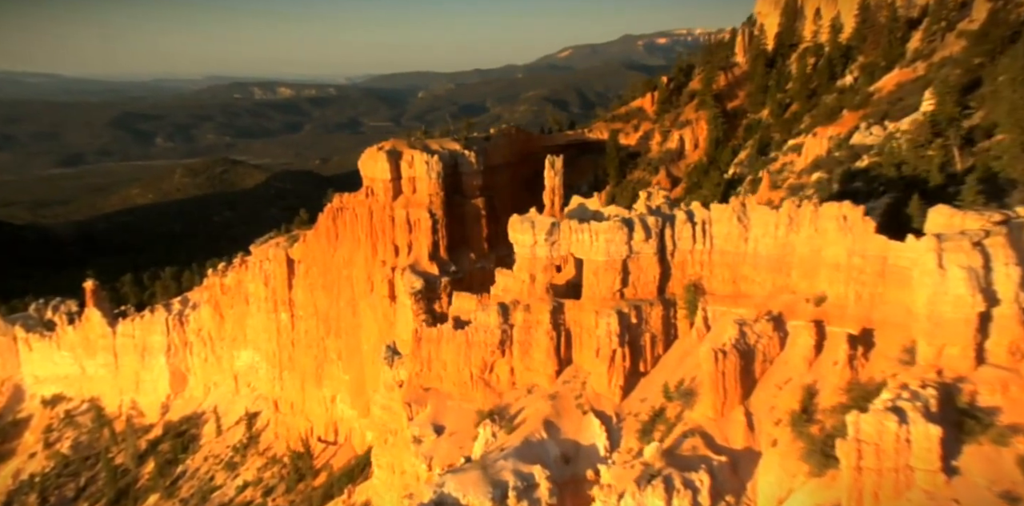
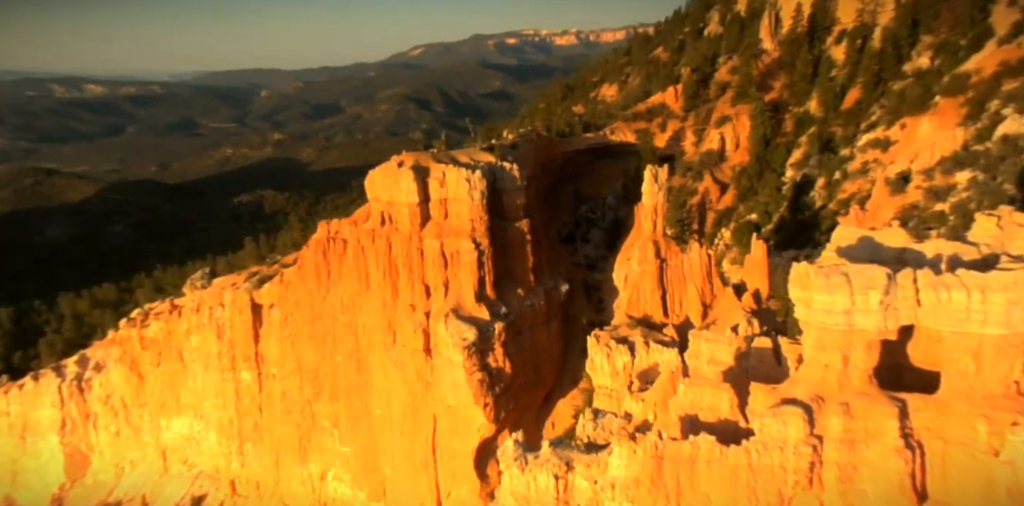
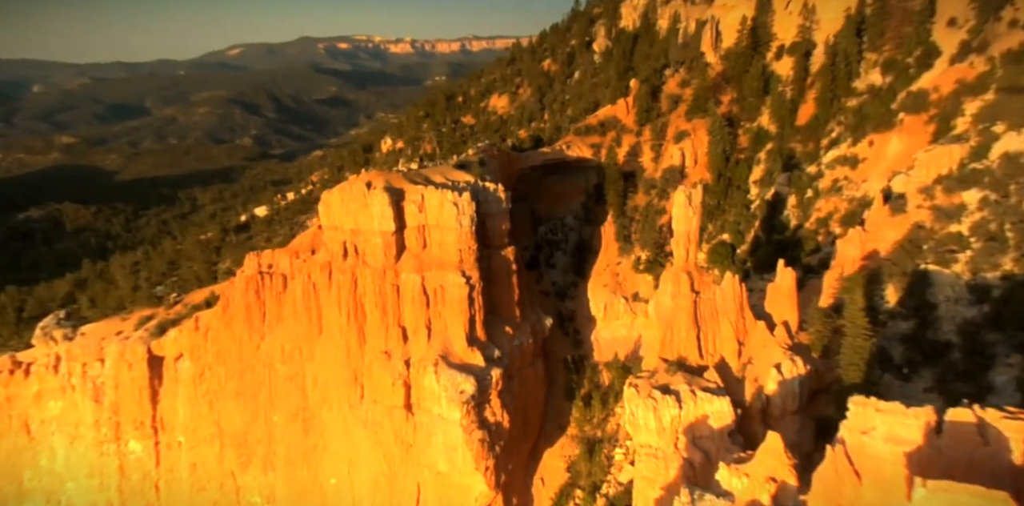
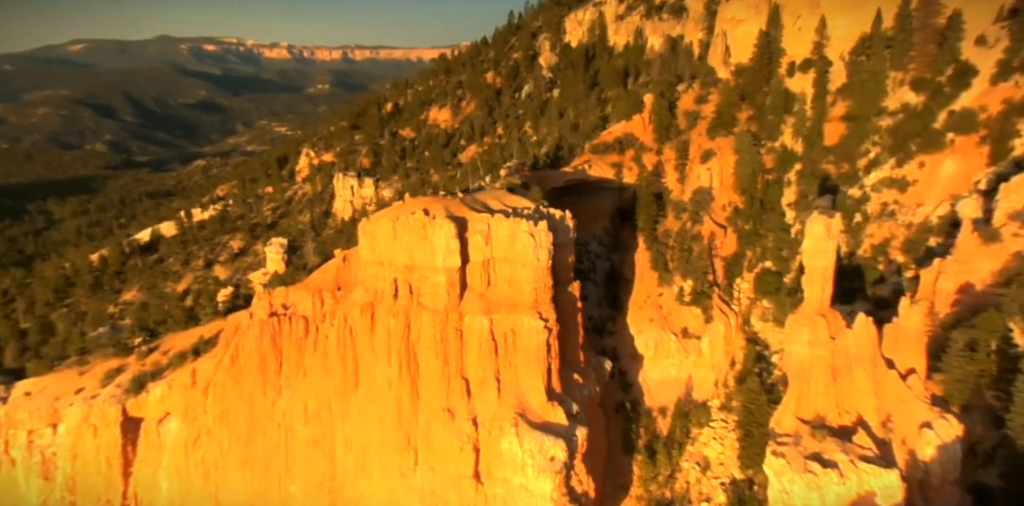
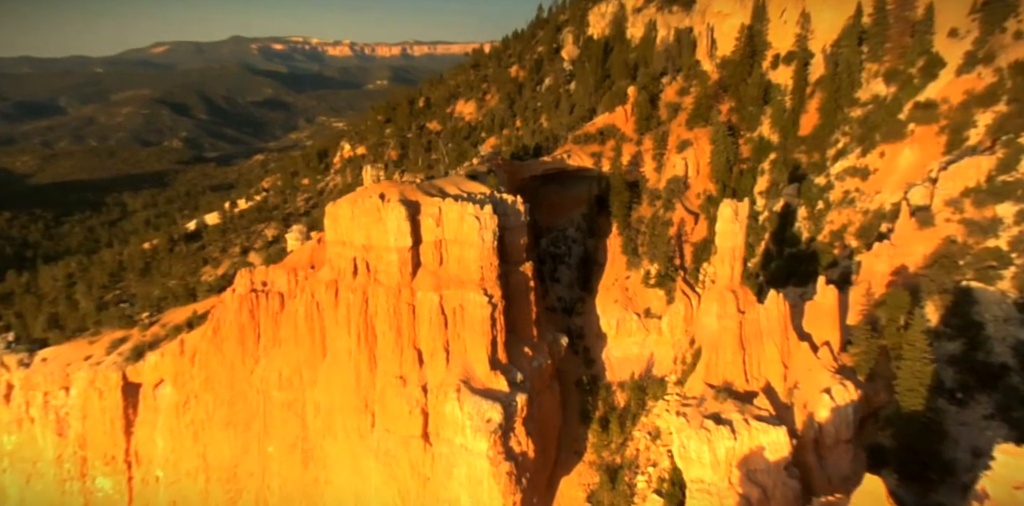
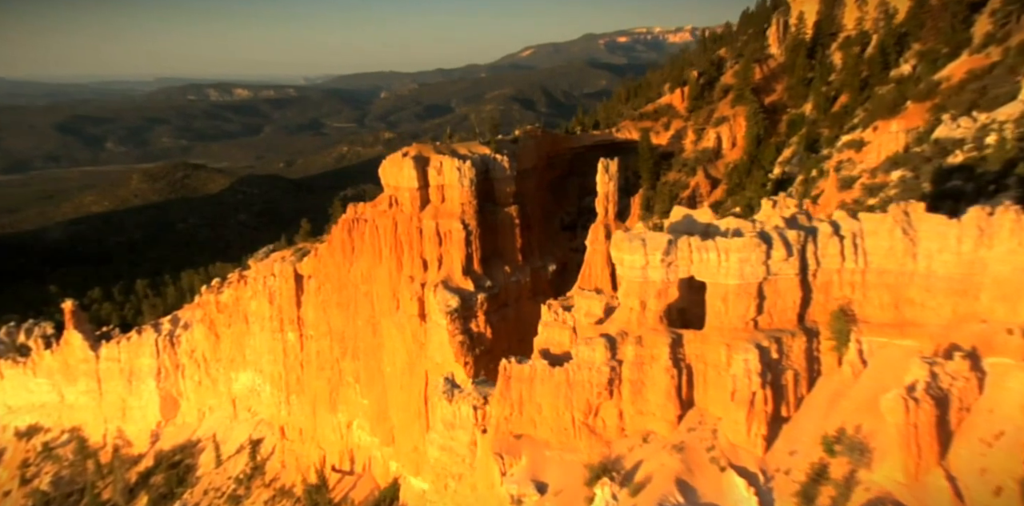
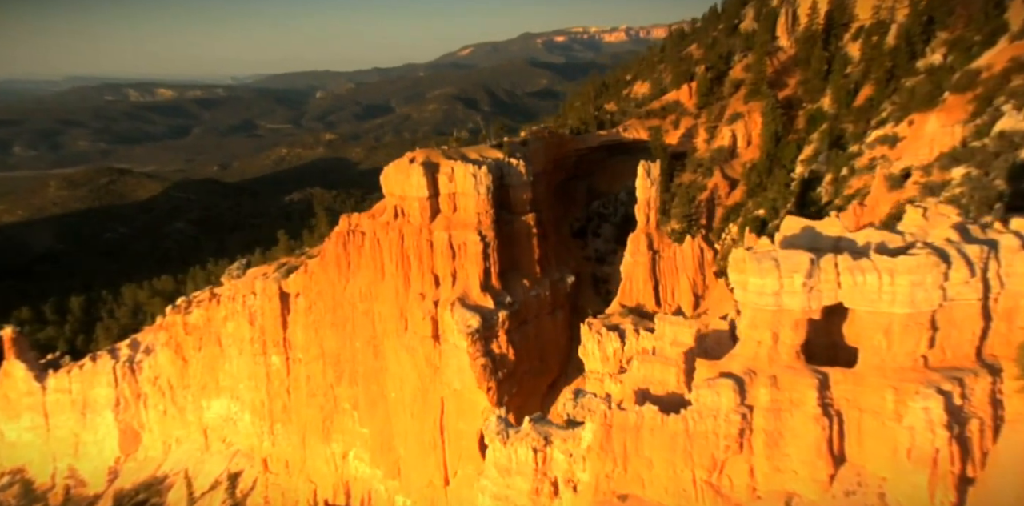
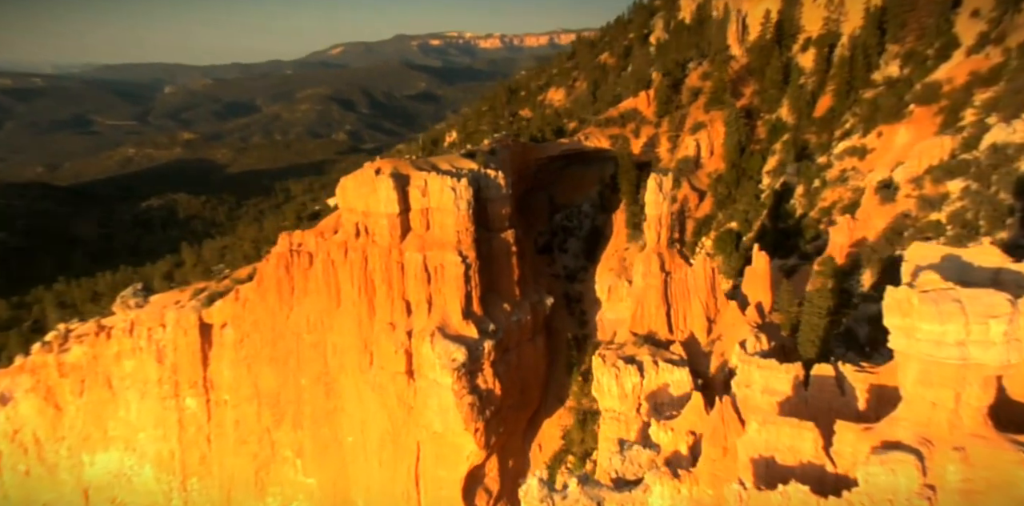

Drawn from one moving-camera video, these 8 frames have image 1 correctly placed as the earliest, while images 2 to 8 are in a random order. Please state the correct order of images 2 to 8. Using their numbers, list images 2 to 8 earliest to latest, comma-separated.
6, 7, 2, 8, 3, 5, 4
